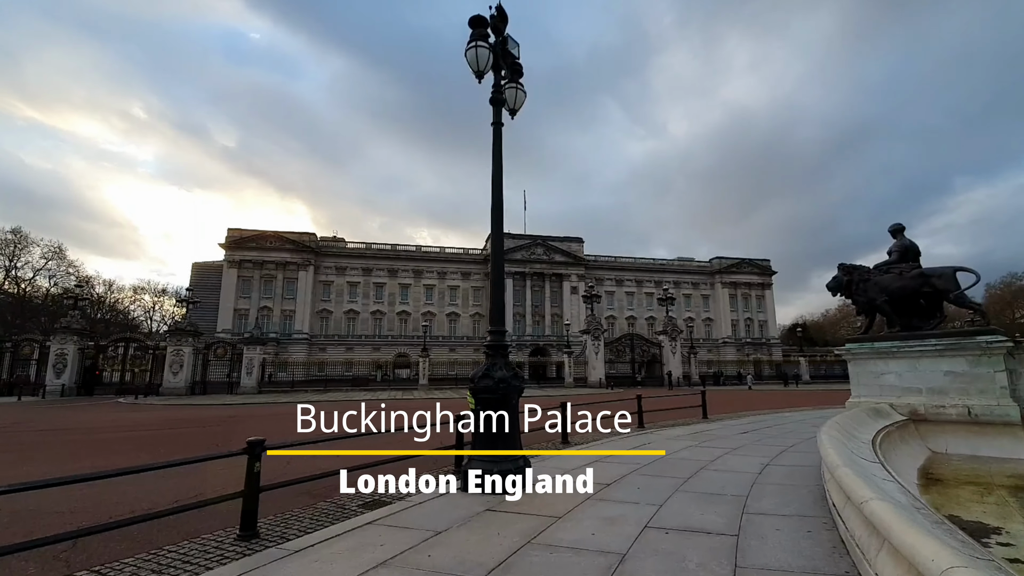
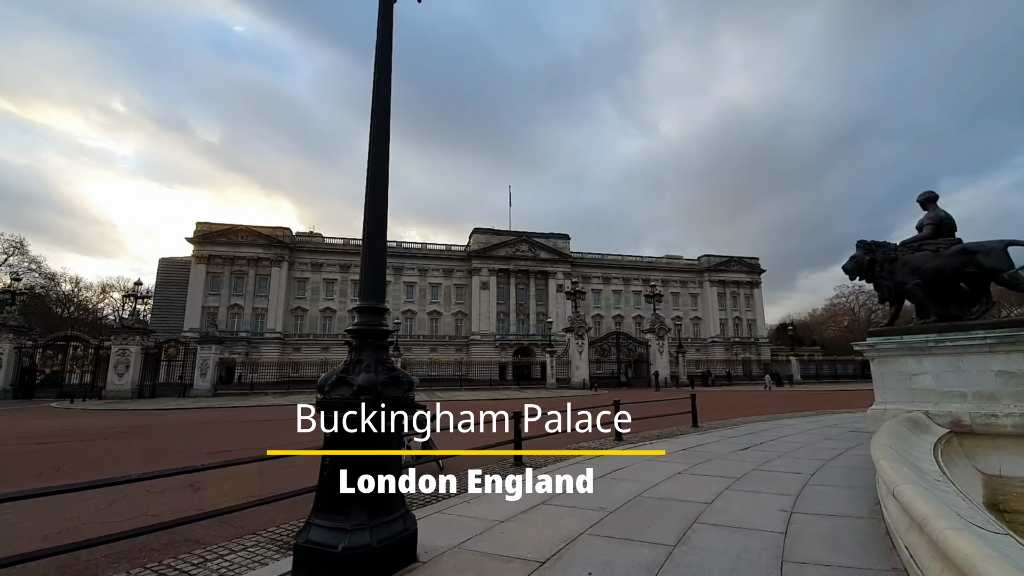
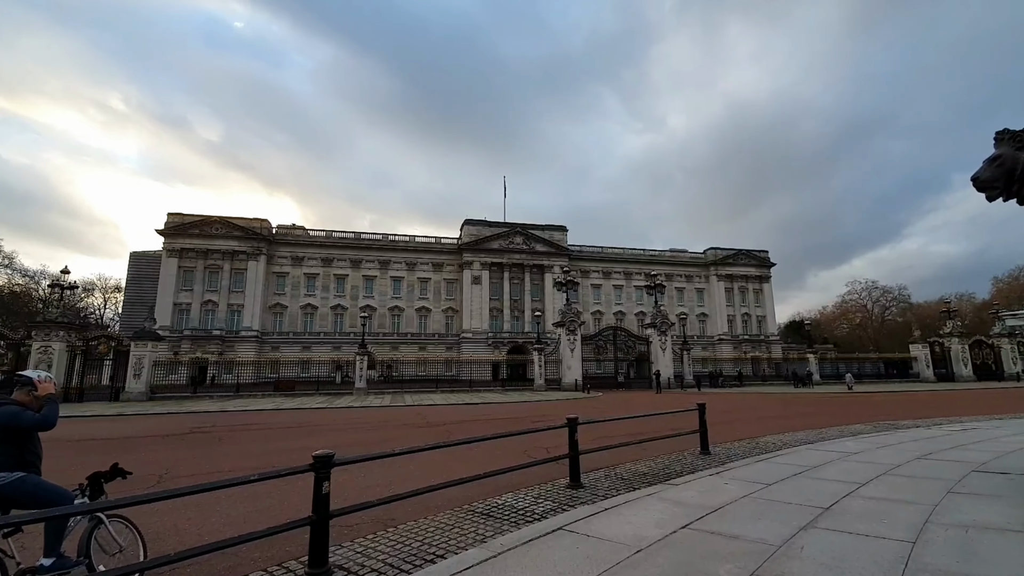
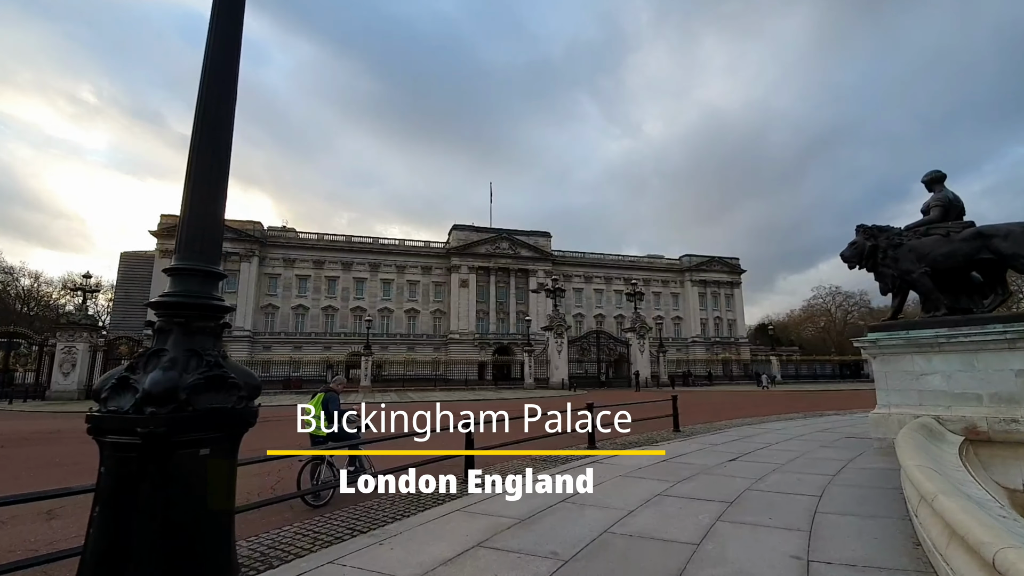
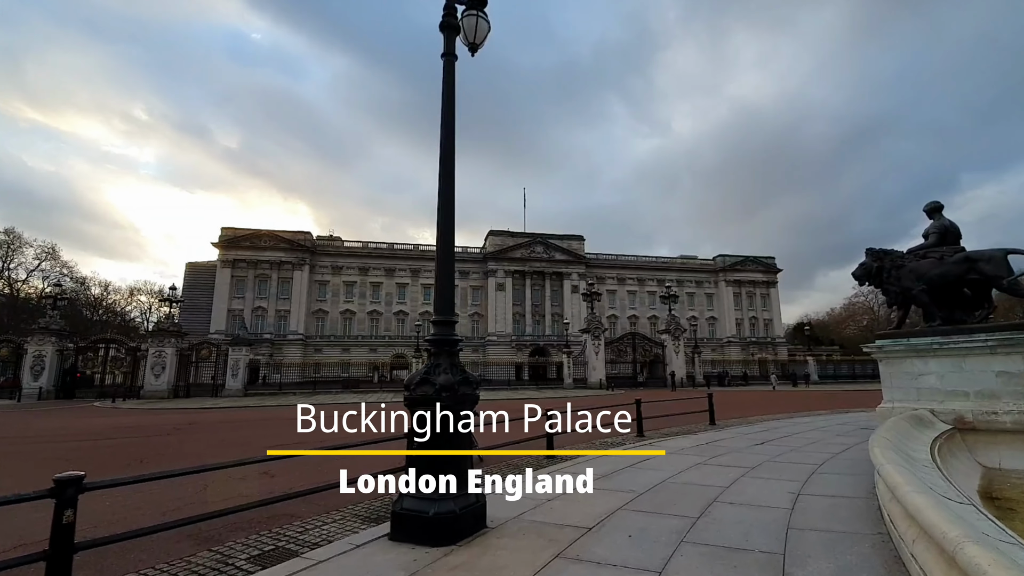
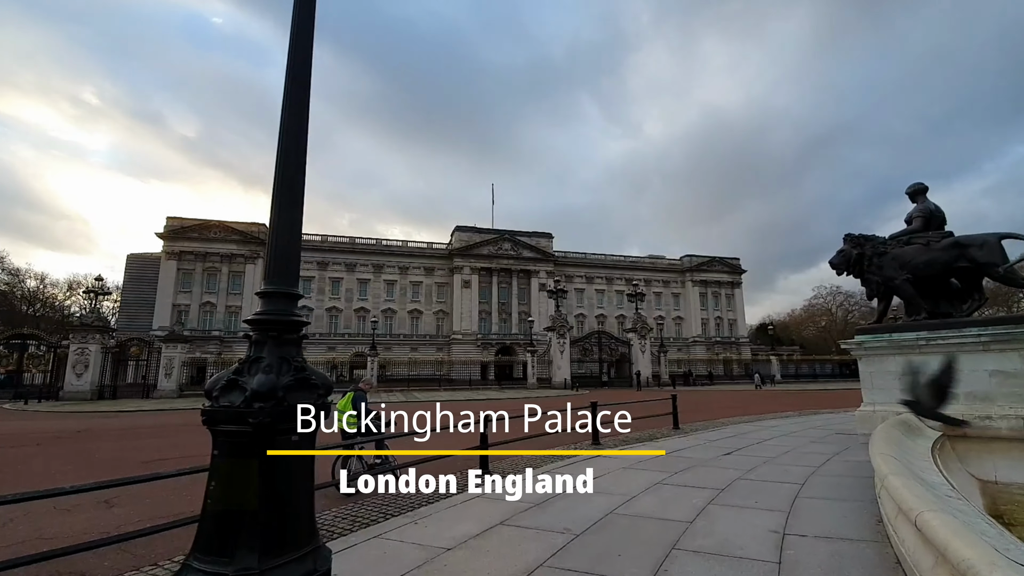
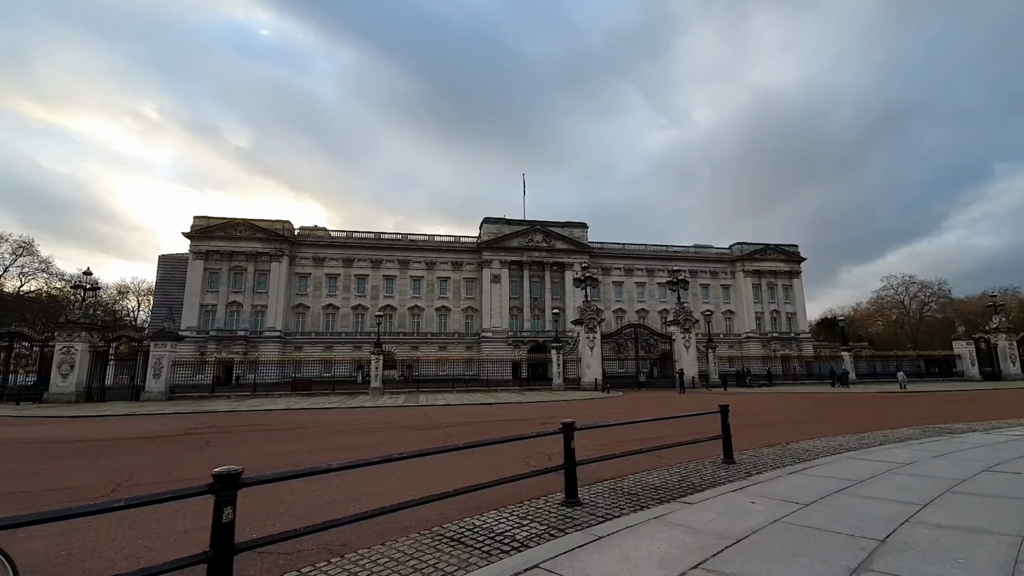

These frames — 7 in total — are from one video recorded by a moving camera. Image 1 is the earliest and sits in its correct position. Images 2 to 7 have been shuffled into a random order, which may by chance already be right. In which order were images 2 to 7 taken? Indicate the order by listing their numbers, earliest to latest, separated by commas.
5, 2, 6, 4, 3, 7
